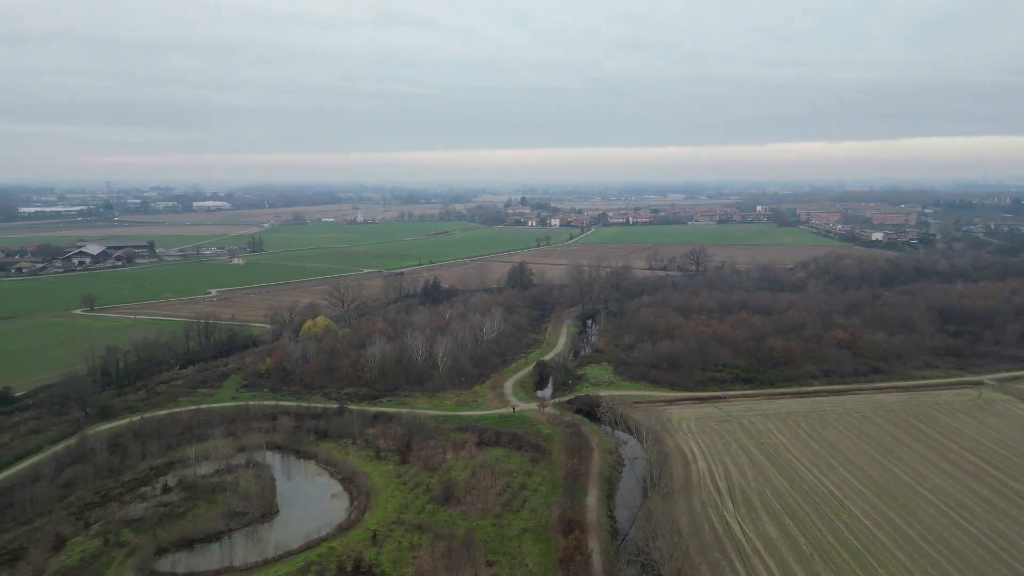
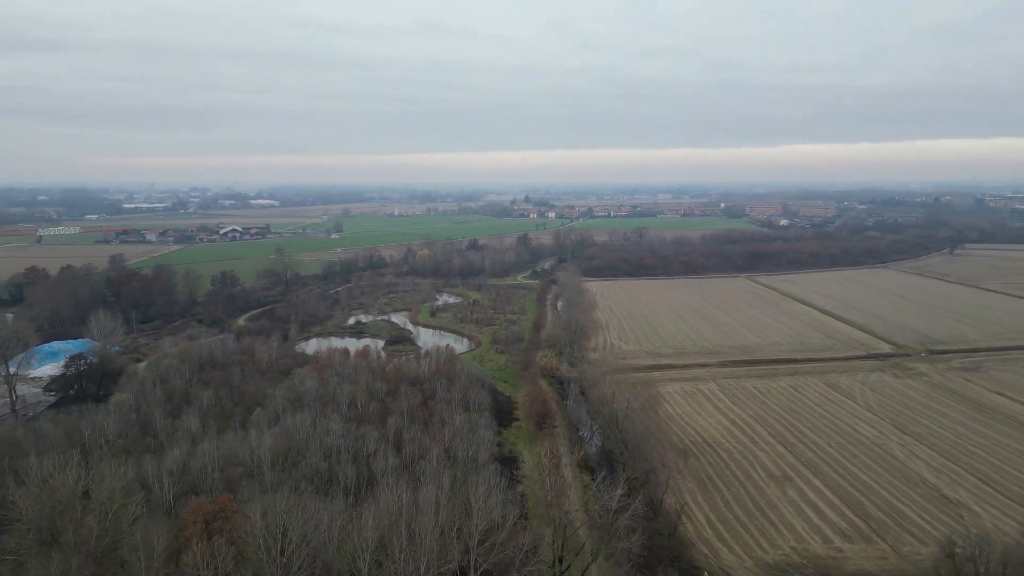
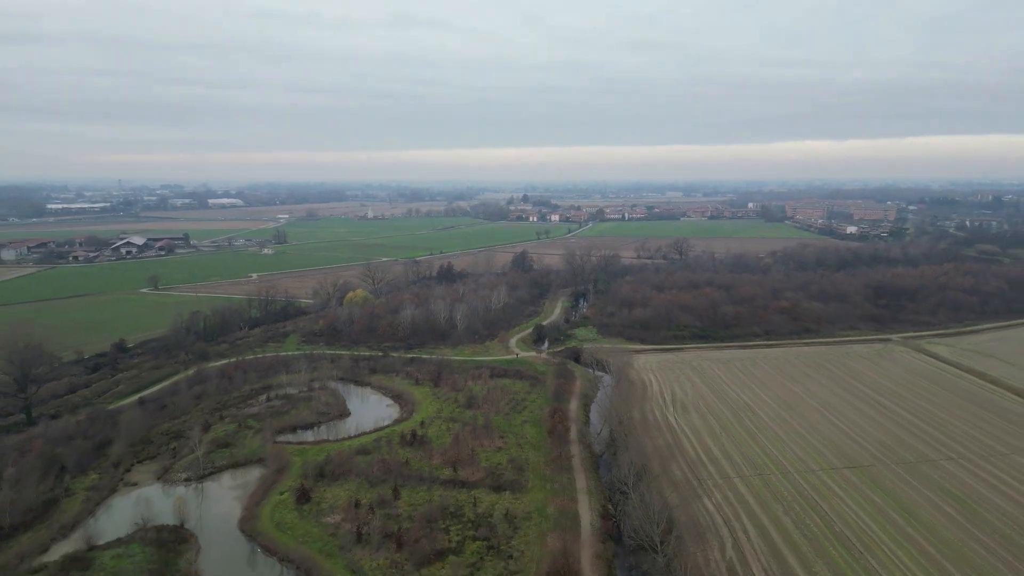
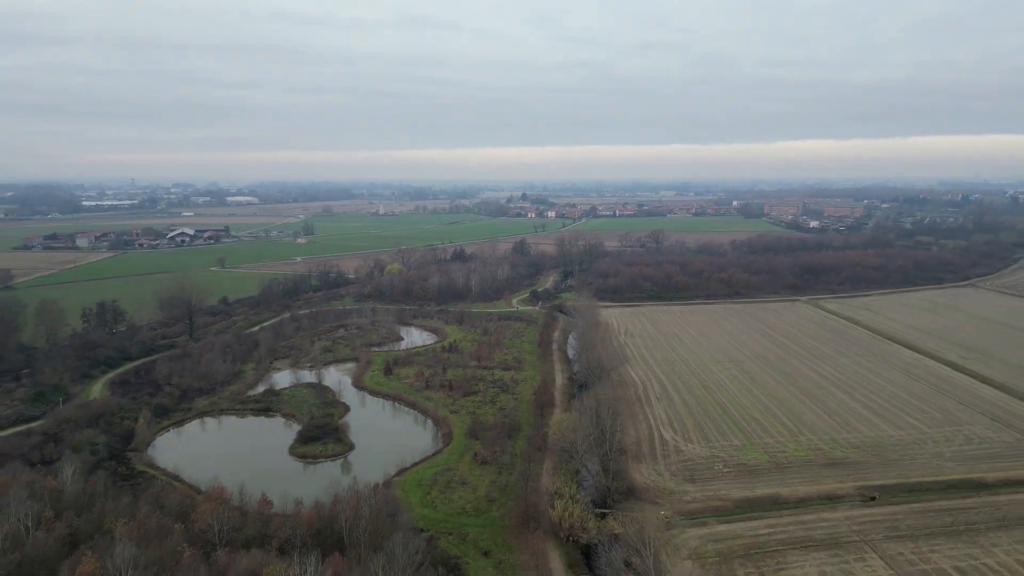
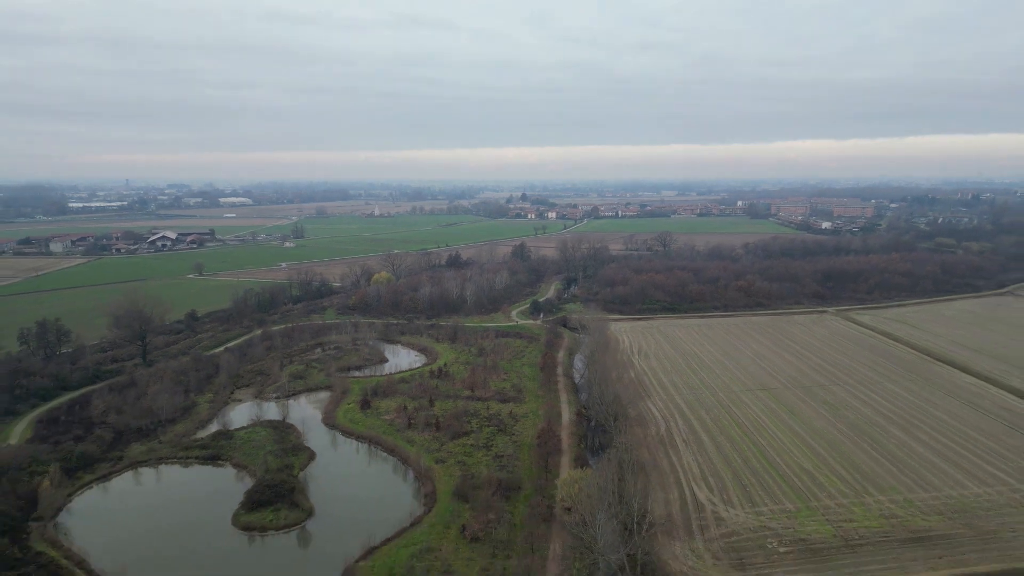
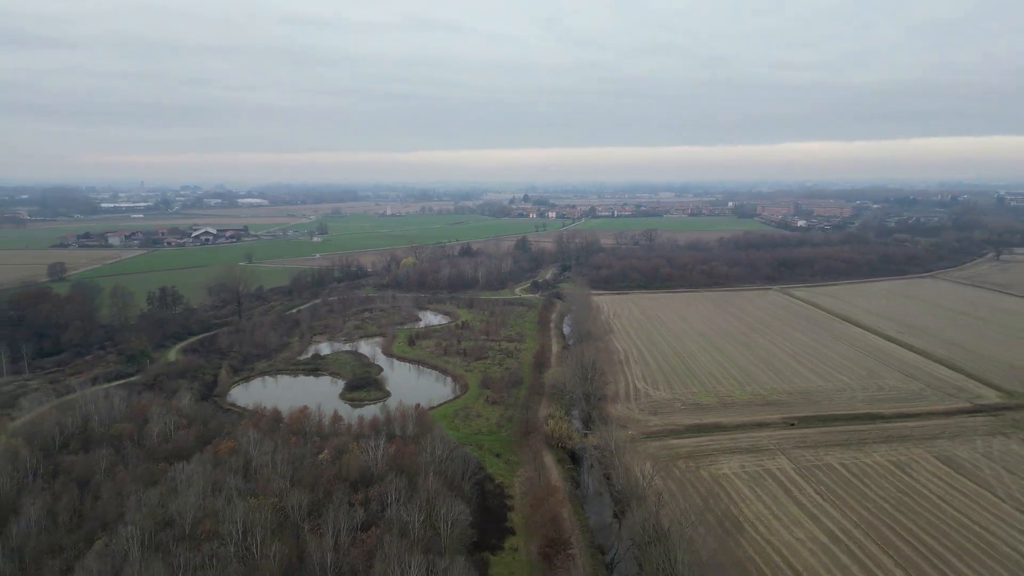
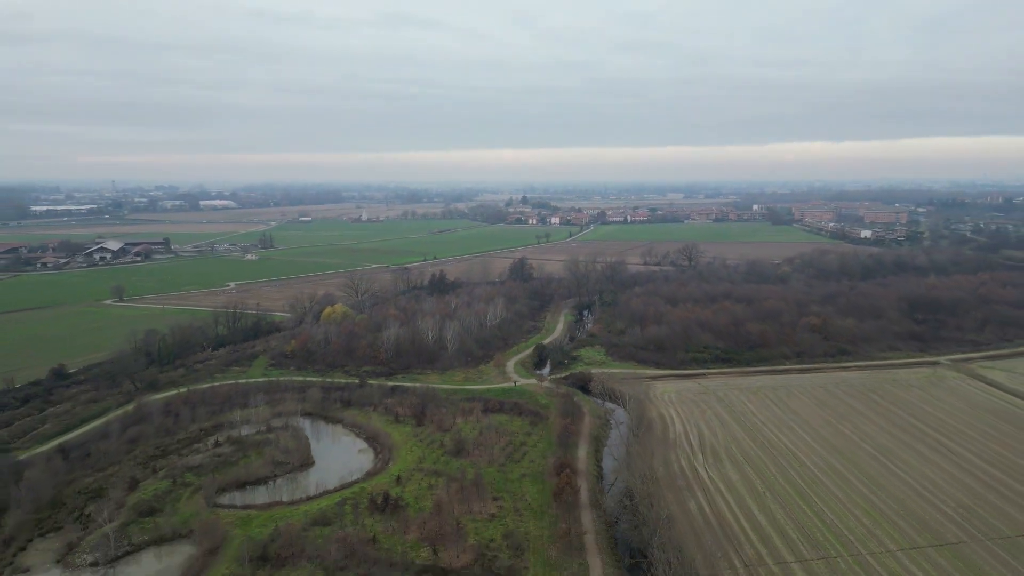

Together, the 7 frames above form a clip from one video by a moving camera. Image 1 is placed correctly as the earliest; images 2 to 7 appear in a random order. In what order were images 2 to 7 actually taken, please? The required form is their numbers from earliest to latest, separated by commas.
7, 3, 5, 4, 6, 2
